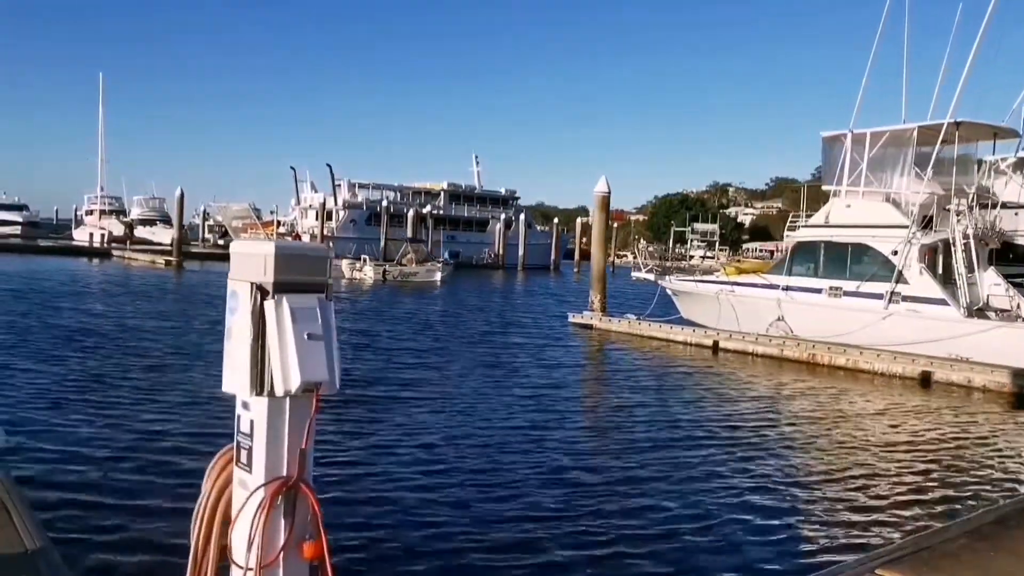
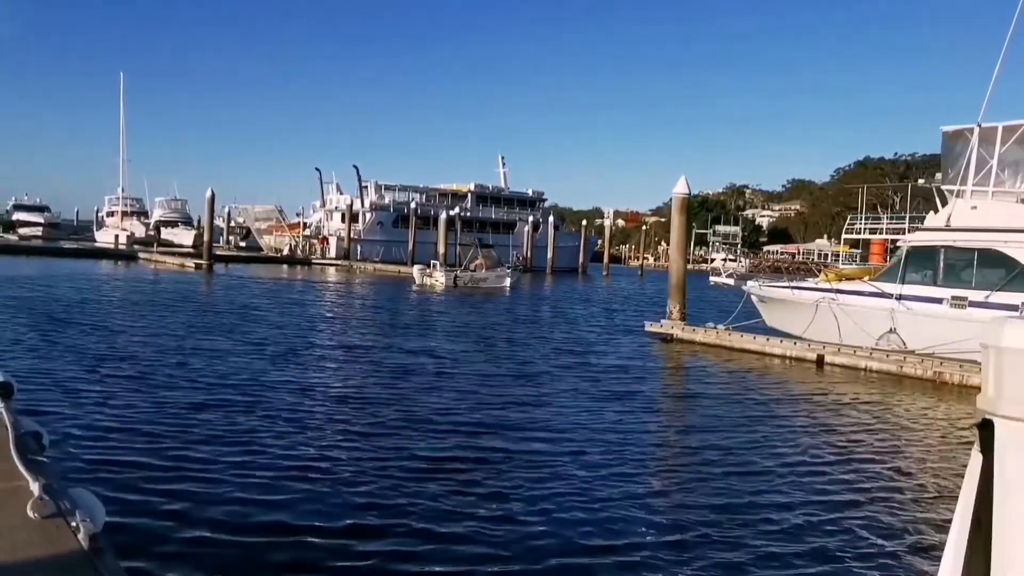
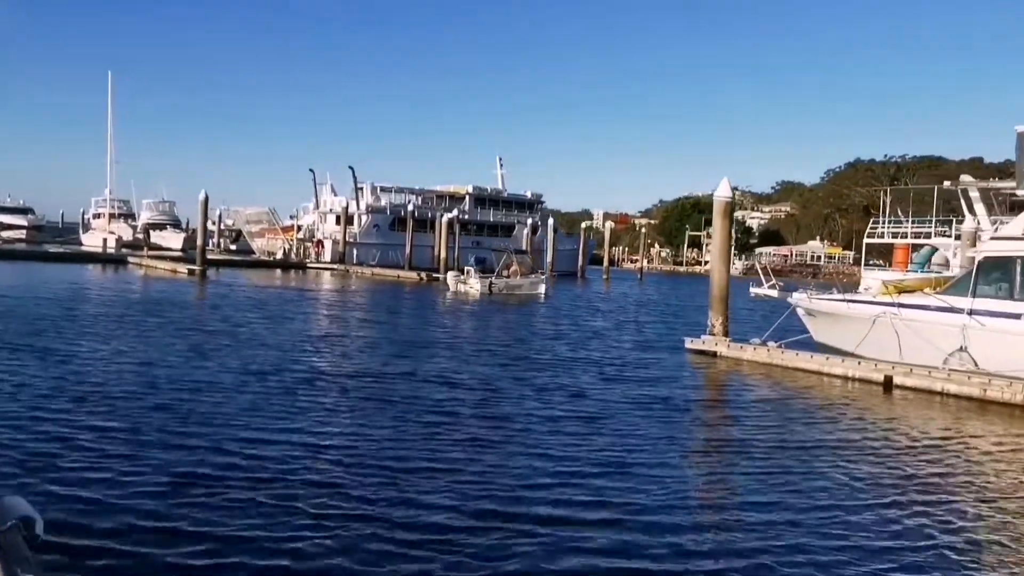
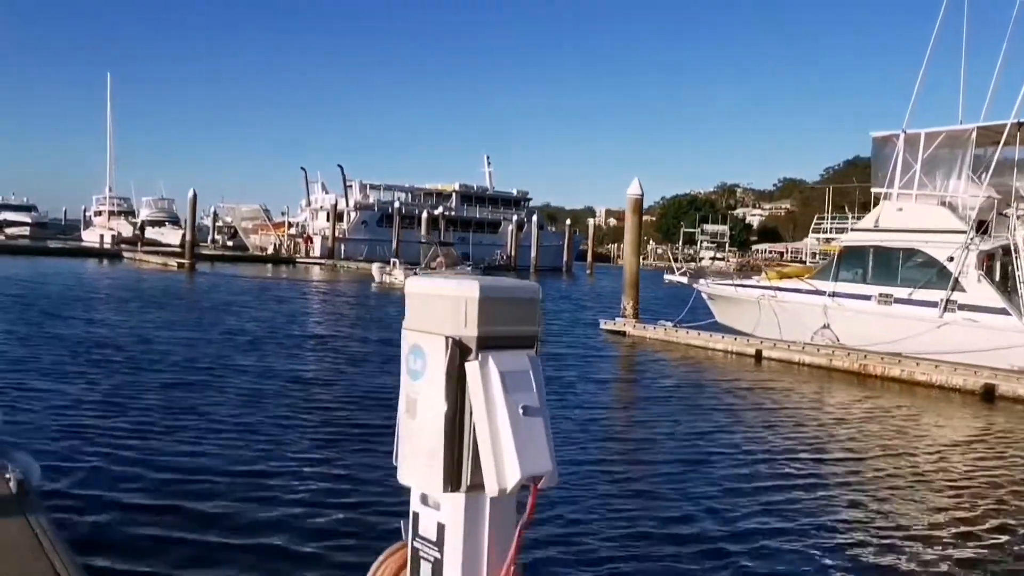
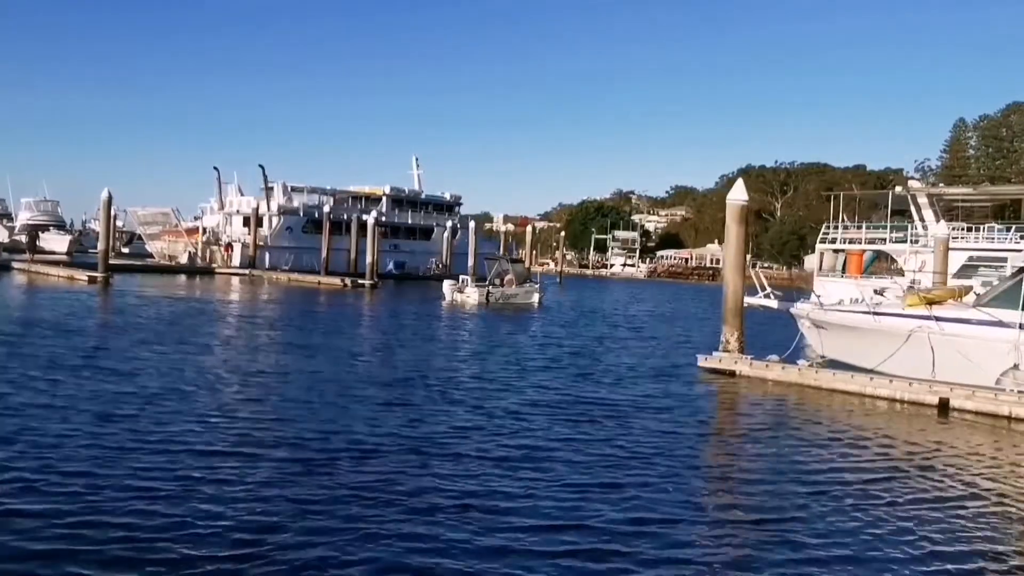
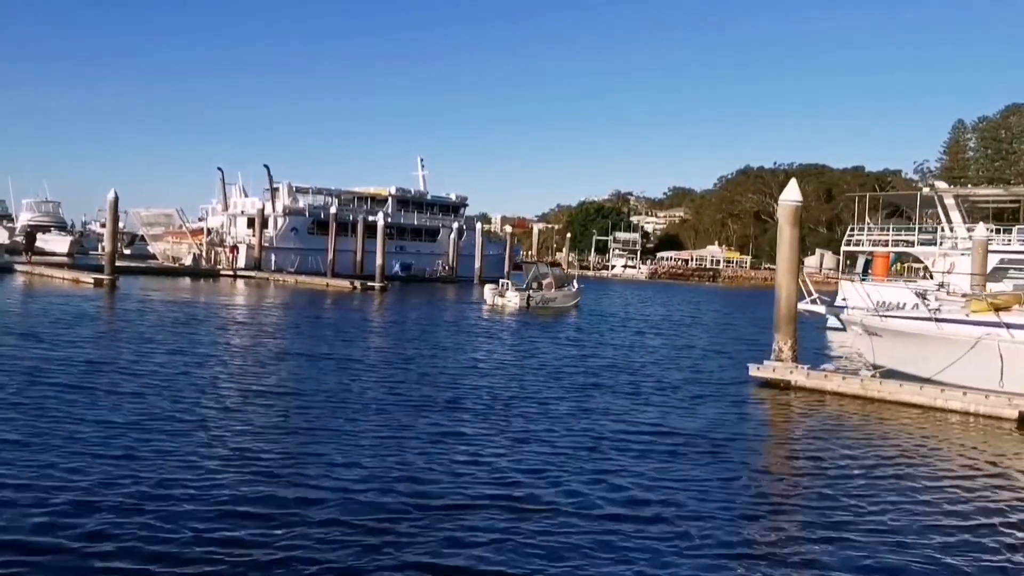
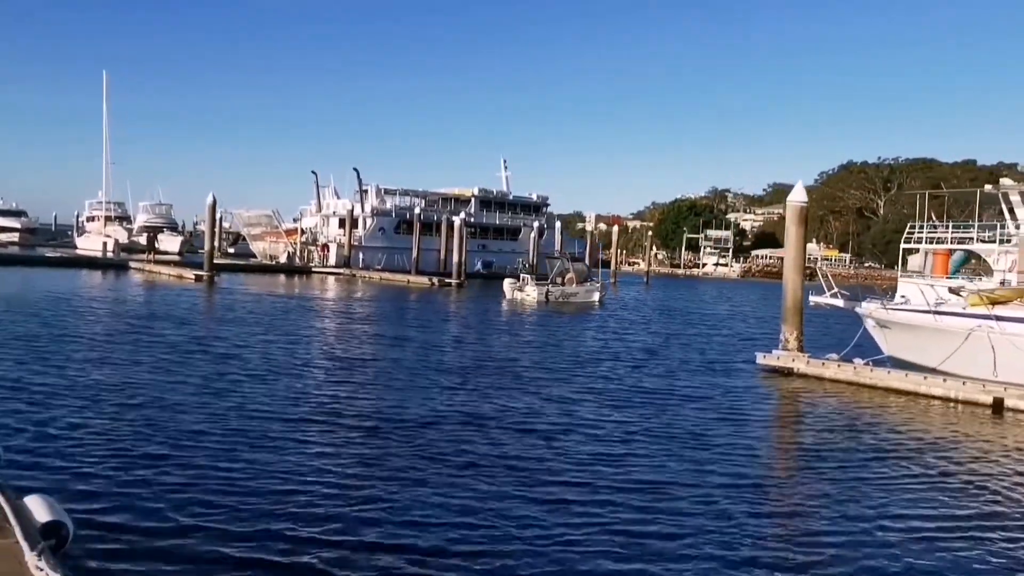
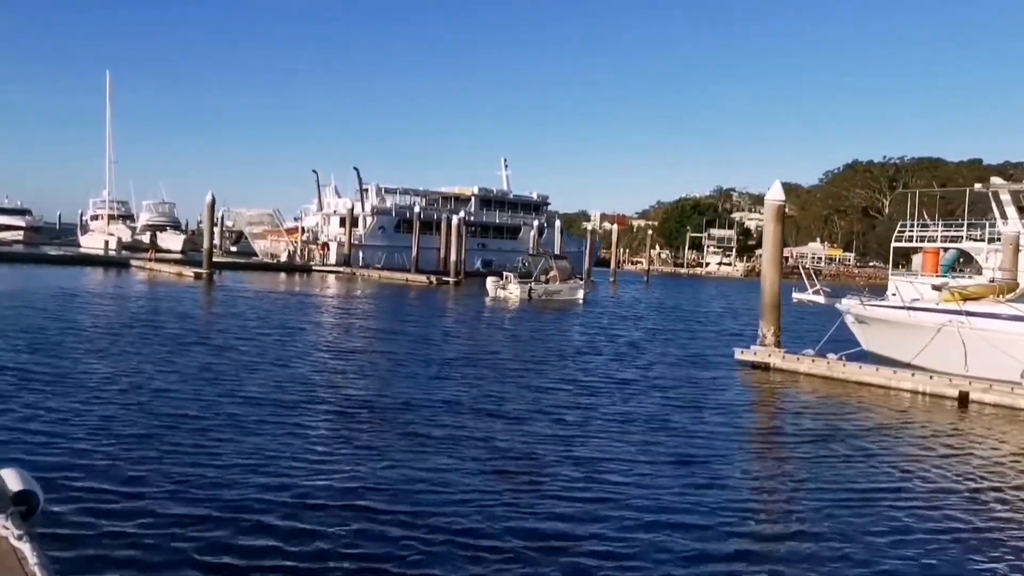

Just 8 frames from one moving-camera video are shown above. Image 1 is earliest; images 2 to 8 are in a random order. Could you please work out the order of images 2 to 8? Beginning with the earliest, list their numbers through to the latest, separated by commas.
4, 2, 3, 8, 7, 5, 6
